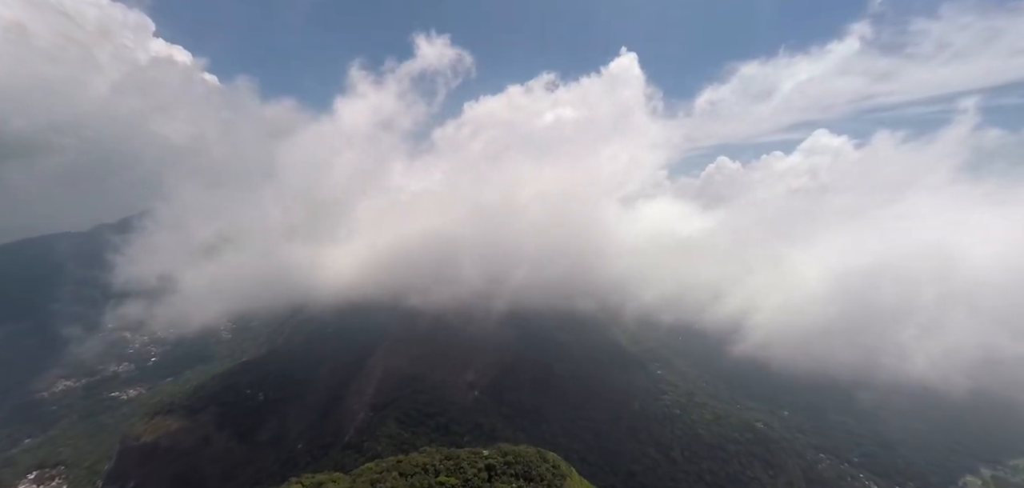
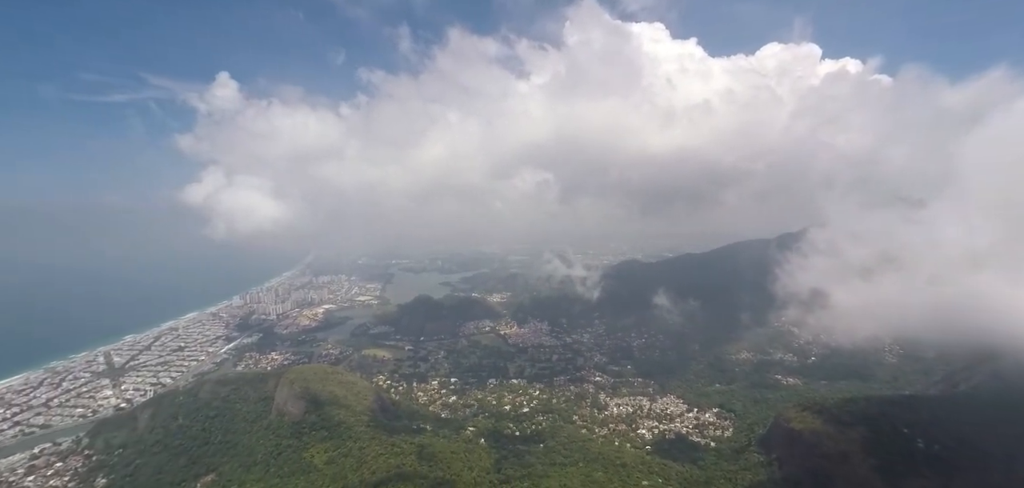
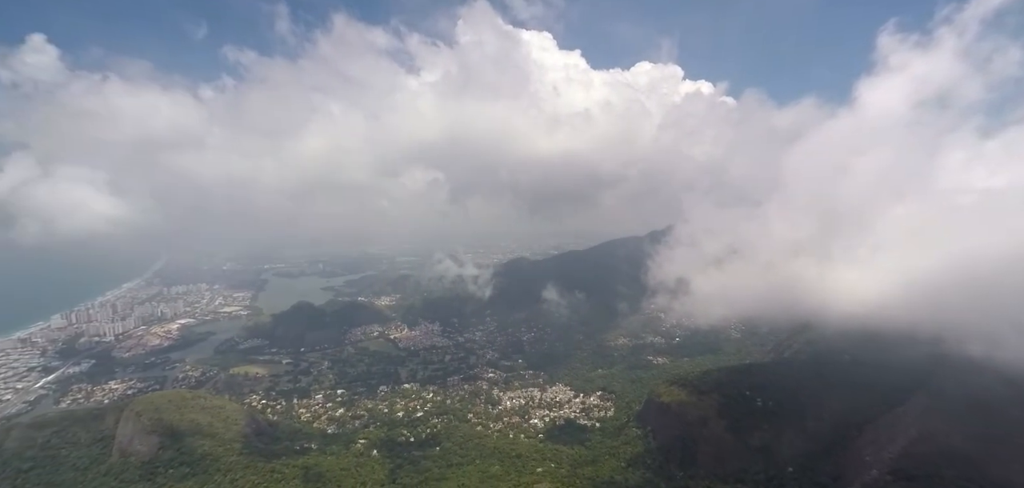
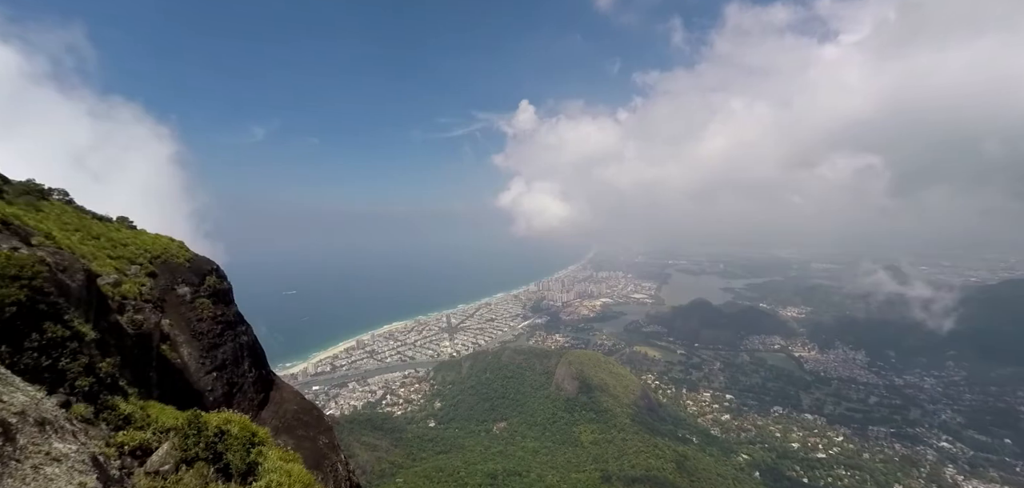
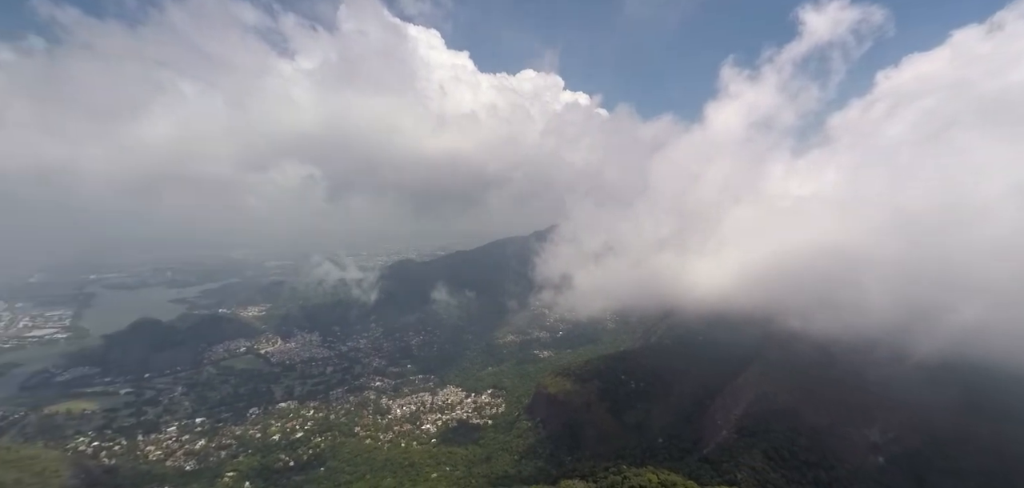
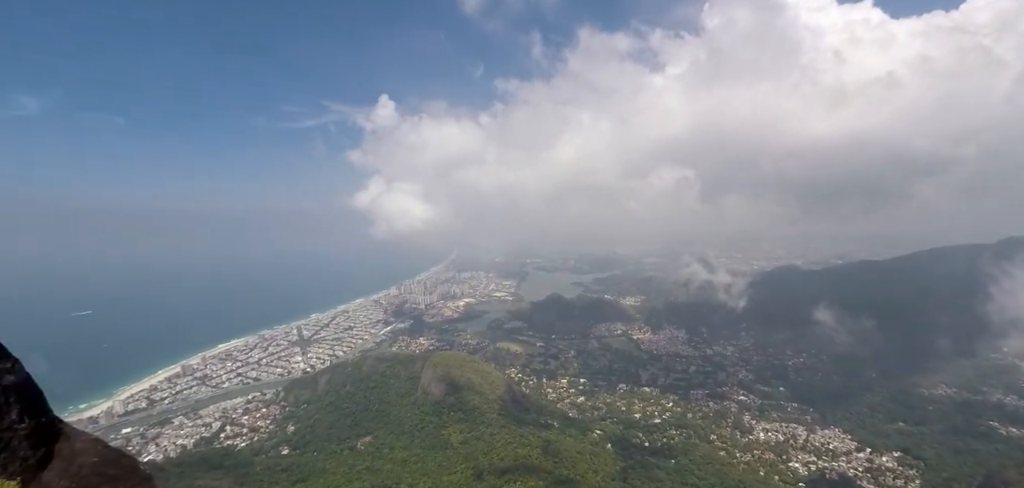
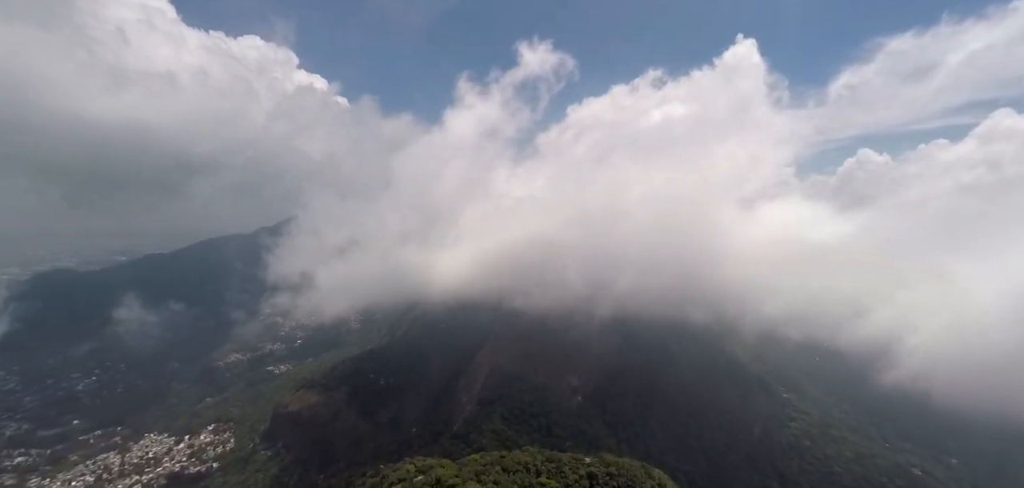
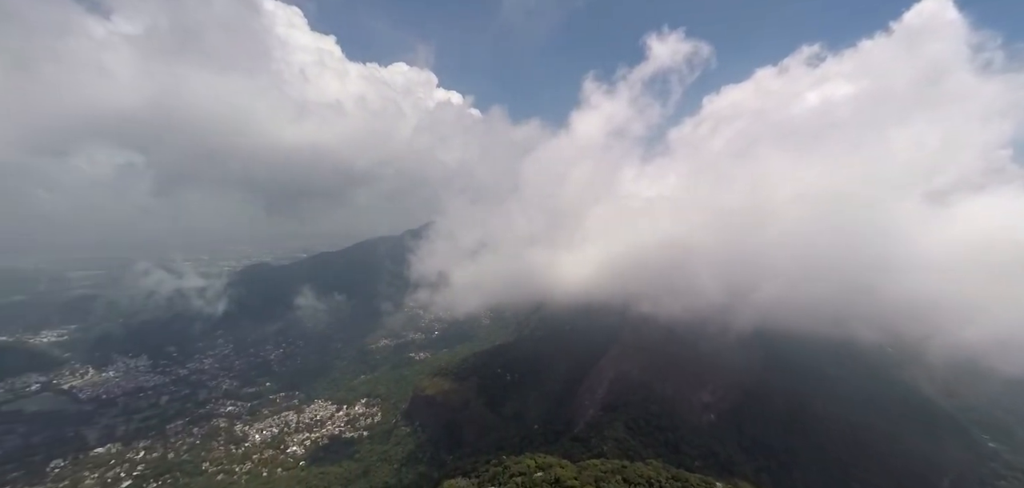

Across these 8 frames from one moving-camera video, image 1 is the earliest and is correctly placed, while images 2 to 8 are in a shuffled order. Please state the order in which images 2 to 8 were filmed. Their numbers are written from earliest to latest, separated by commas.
7, 8, 5, 3, 2, 6, 4
